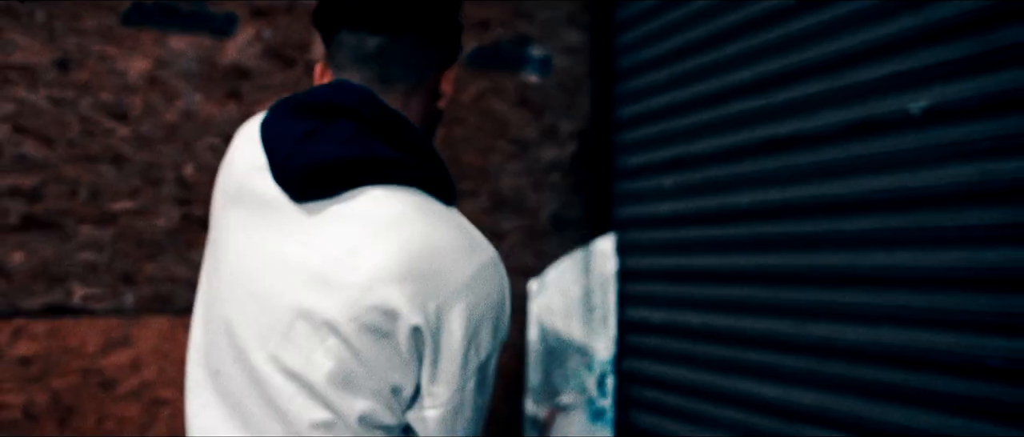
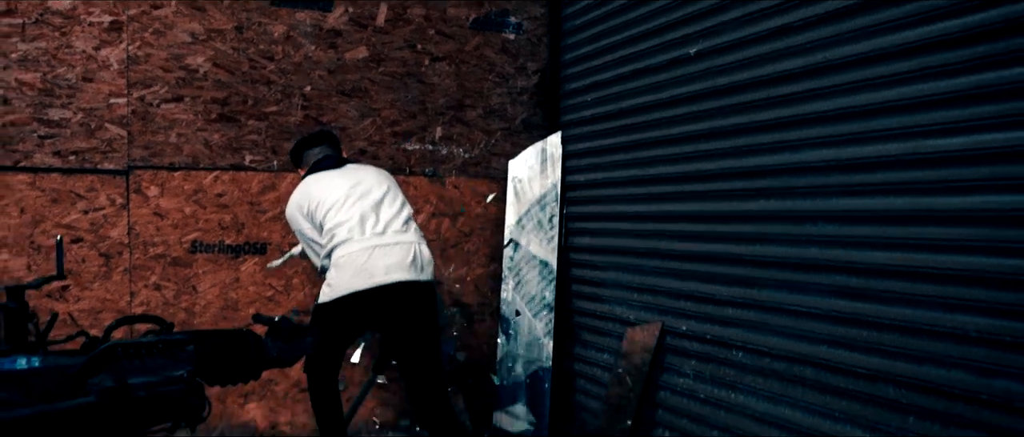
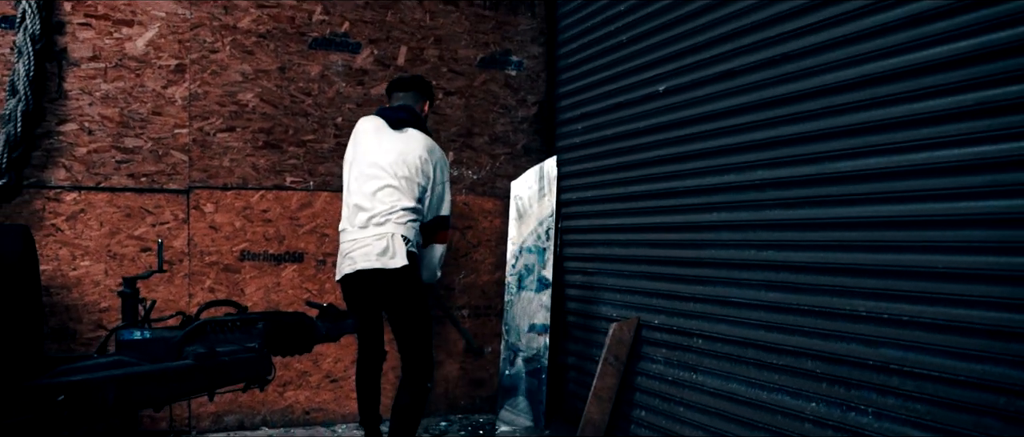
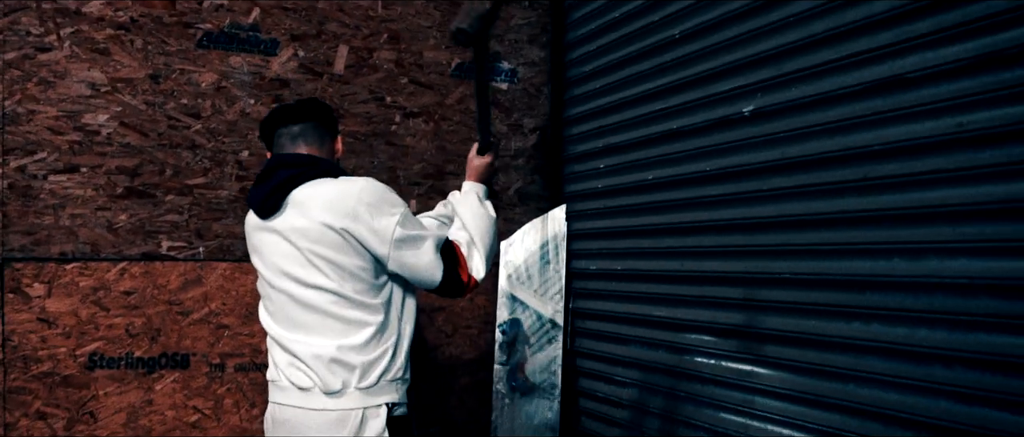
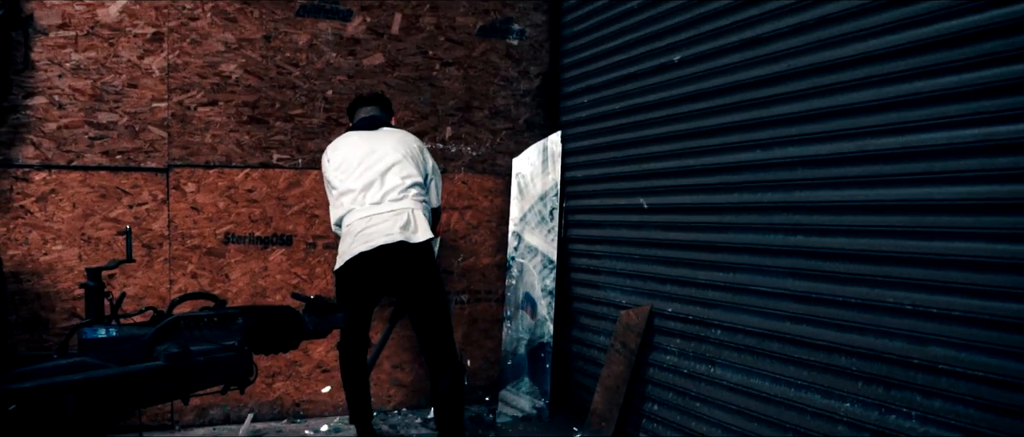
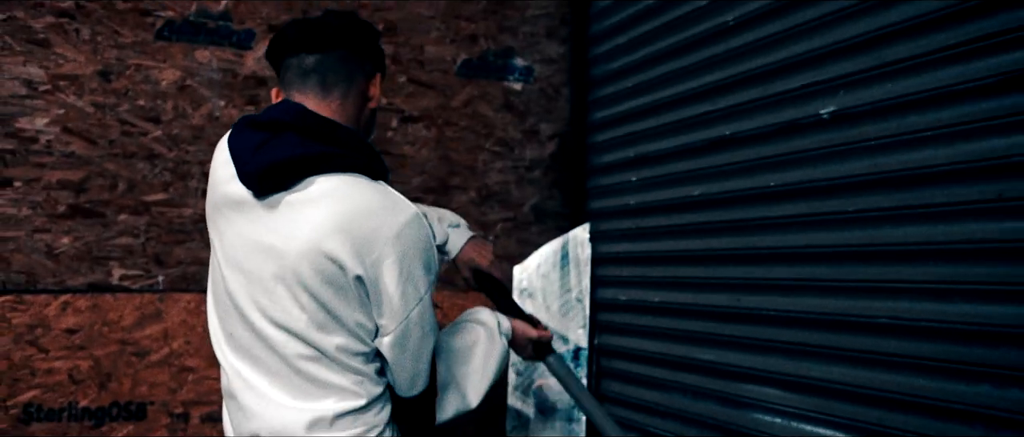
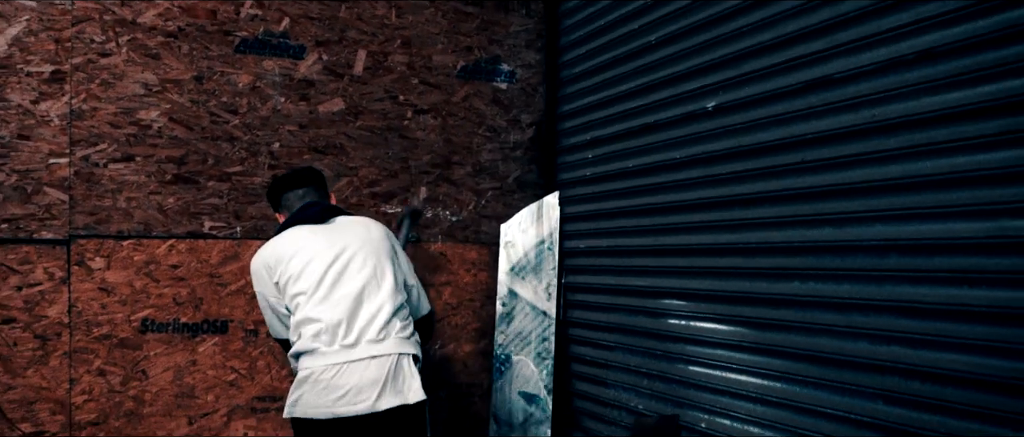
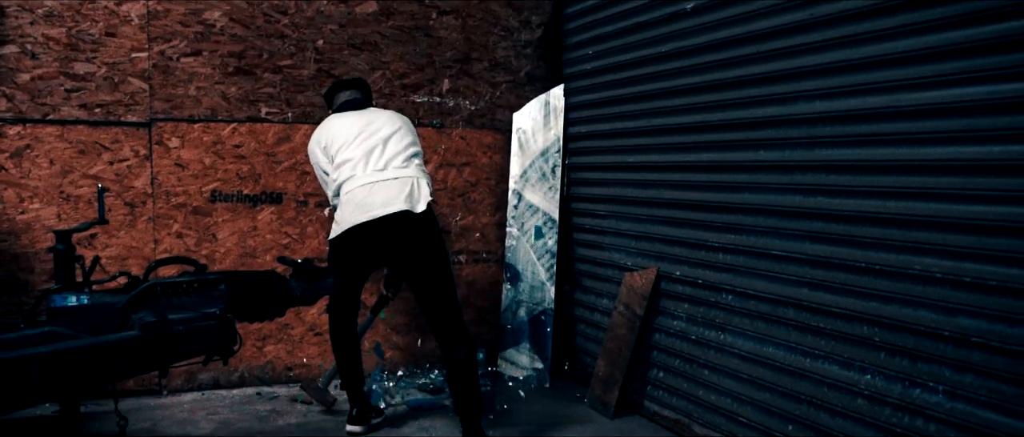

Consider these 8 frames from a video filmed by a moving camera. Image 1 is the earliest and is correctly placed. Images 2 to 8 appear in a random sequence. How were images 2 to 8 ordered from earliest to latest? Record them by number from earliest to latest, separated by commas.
6, 4, 7, 2, 8, 5, 3
